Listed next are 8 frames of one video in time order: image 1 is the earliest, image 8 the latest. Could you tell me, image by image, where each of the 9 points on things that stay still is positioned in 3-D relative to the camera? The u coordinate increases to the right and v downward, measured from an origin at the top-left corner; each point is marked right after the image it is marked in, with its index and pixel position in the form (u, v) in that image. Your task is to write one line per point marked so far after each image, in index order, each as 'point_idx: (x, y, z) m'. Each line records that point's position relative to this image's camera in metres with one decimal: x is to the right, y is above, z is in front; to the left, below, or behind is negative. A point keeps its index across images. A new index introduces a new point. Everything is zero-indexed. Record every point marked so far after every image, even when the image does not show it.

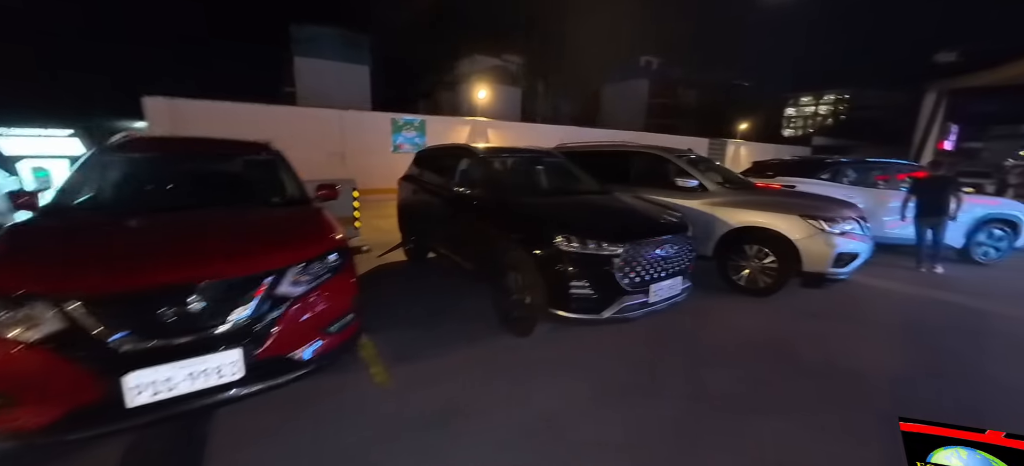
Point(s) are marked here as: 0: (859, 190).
0: (+5.1, +0.6, +5.3) m
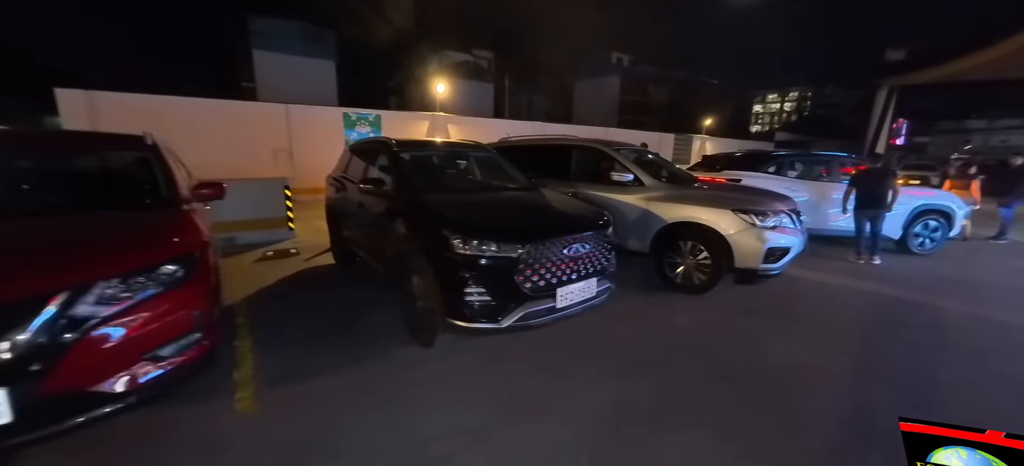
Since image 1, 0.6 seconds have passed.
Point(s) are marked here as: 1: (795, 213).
0: (+4.3, +0.7, +5.3) m
1: (+2.8, +0.2, +3.5) m
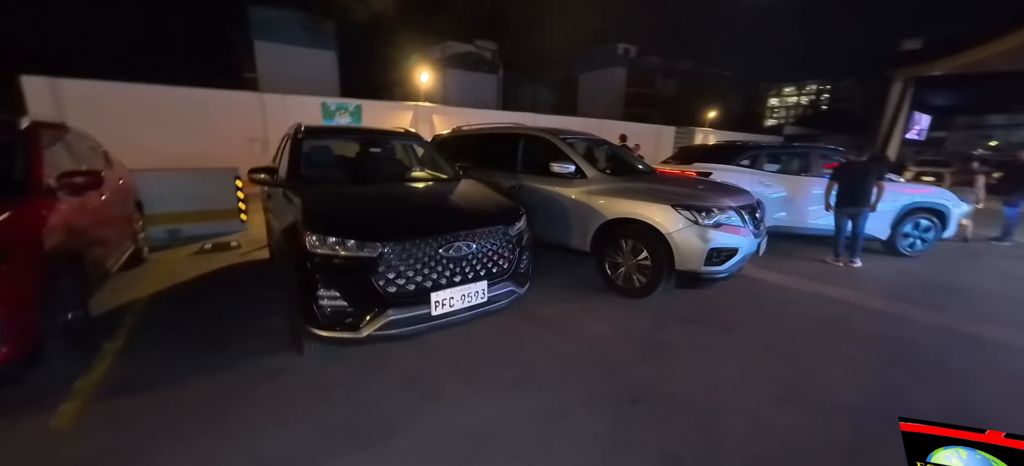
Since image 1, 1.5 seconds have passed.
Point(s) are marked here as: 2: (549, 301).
0: (+3.6, +0.8, +4.9) m
1: (+2.1, +0.2, +3.2) m
2: (+0.3, -0.6, +3.3) m
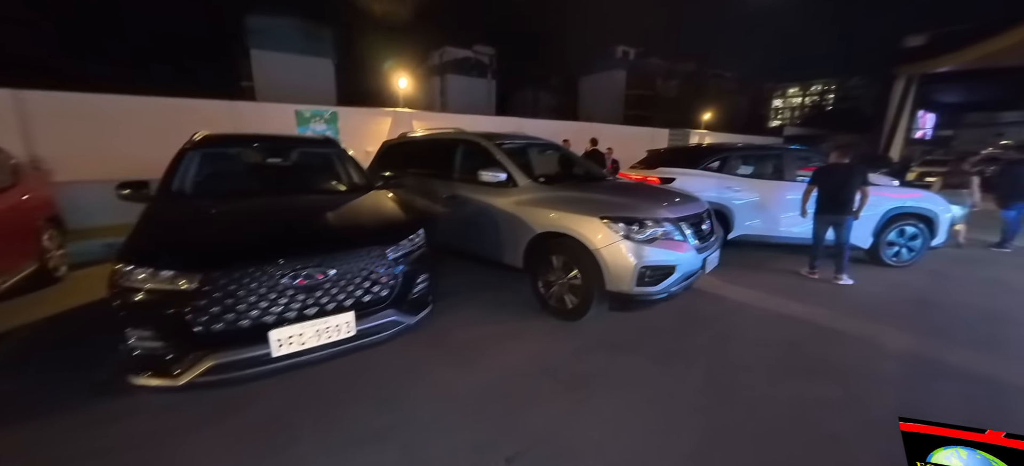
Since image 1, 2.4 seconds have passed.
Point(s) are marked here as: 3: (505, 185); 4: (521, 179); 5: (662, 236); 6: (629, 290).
0: (+2.9, +0.6, +4.5) m
1: (+1.4, +0.1, +2.8) m
2: (-0.3, -0.8, +3.0) m
3: (-0.1, +0.4, +3.3) m
4: (+0.1, +0.5, +3.3) m
5: (+1.1, 0.0, +2.6) m
6: (+0.9, -0.4, +2.6) m
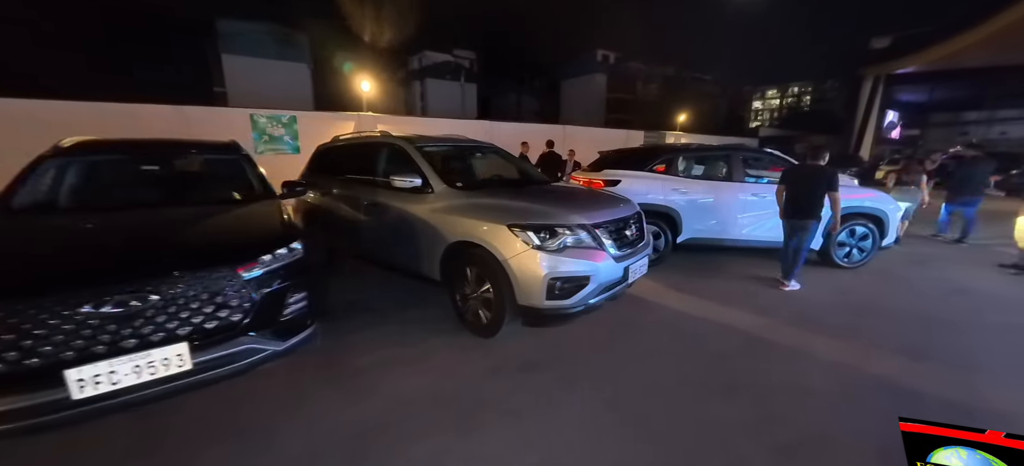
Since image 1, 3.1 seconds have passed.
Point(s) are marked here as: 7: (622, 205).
0: (+2.2, +0.6, +4.3) m
1: (+0.7, 0.0, +2.6) m
2: (-1.0, -0.9, +2.8) m
3: (-0.8, +0.4, +3.0) m
4: (-0.6, +0.4, +3.0) m
5: (+0.4, -0.1, +2.4) m
6: (+0.2, -0.5, +2.4) m
7: (+0.9, +0.2, +3.0) m
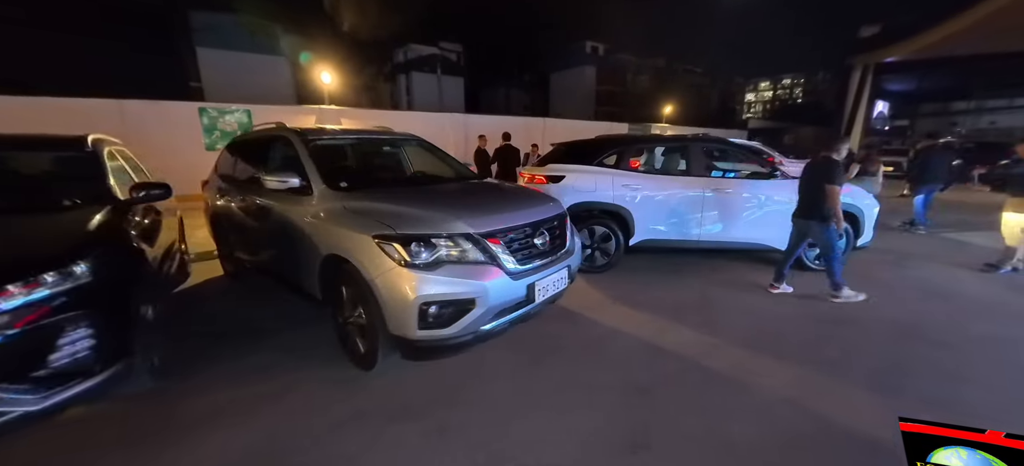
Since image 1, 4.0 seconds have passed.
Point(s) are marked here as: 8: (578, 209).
0: (+1.5, +0.6, +3.9) m
1: (0.0, 0.0, +2.1) m
2: (-1.7, -0.9, +2.3) m
3: (-1.5, +0.3, +2.6) m
4: (-1.3, +0.3, +2.5) m
5: (-0.3, -0.1, +1.9) m
6: (-0.5, -0.5, +1.9) m
7: (+0.2, +0.2, +2.5) m
8: (+0.7, +0.3, +3.8) m
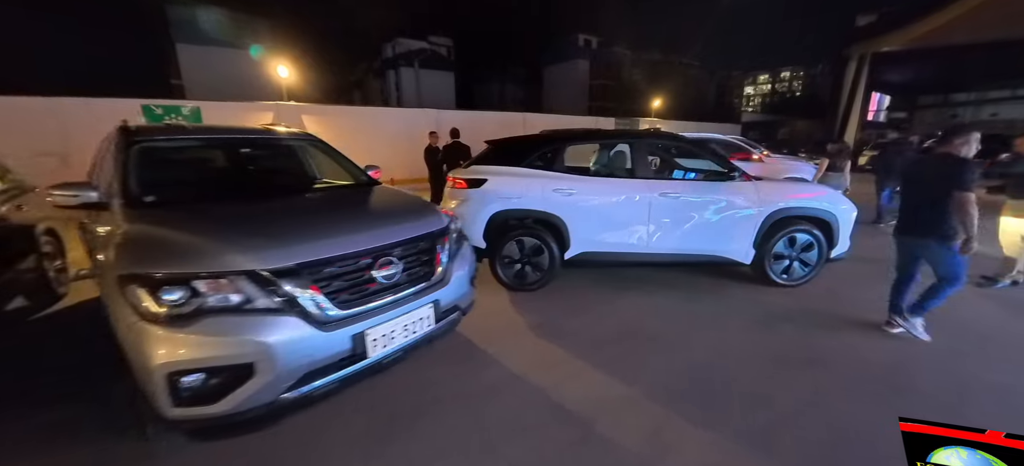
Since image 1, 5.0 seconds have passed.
0: (+0.7, +0.5, +3.3) m
1: (-0.8, -0.2, +1.6) m
2: (-2.5, -1.1, +1.8) m
3: (-2.3, +0.1, +2.0) m
4: (-2.1, +0.2, +2.0) m
5: (-1.1, -0.3, +1.4) m
6: (-1.3, -0.7, +1.4) m
7: (-0.6, +0.1, +2.0) m
8: (-0.1, +0.1, +3.3) m
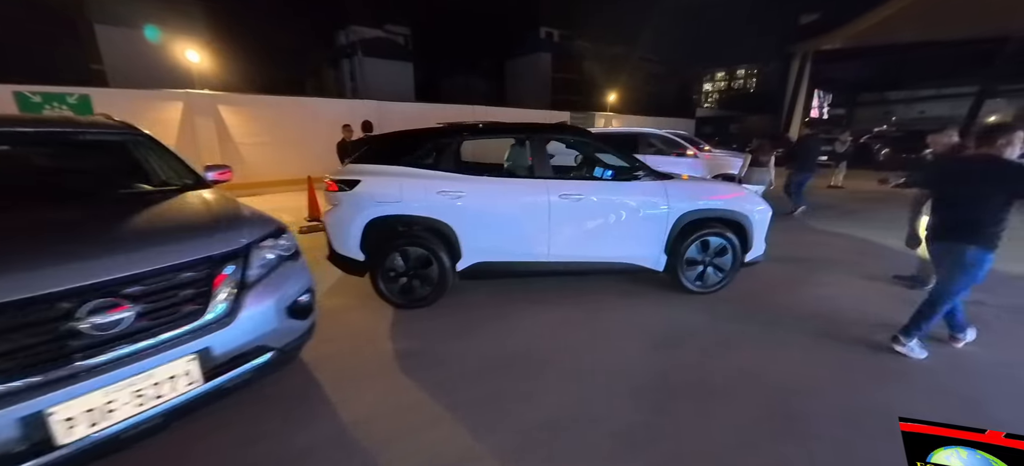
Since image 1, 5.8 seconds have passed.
0: (-0.3, +0.4, +2.9) m
1: (-1.6, -0.3, +1.1) m
2: (-3.3, -1.2, +1.2) m
3: (-3.1, 0.0, +1.4) m
4: (-3.0, +0.1, +1.4) m
5: (-1.8, -0.4, +0.9) m
6: (-2.1, -0.8, +0.9) m
7: (-1.4, -0.1, +1.5) m
8: (-1.0, +0.1, +2.8) m
